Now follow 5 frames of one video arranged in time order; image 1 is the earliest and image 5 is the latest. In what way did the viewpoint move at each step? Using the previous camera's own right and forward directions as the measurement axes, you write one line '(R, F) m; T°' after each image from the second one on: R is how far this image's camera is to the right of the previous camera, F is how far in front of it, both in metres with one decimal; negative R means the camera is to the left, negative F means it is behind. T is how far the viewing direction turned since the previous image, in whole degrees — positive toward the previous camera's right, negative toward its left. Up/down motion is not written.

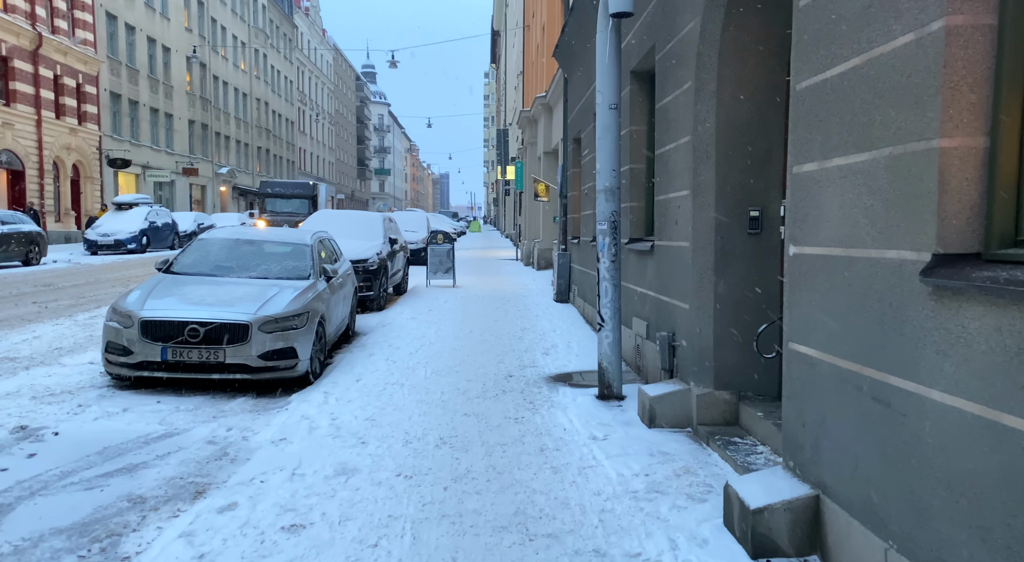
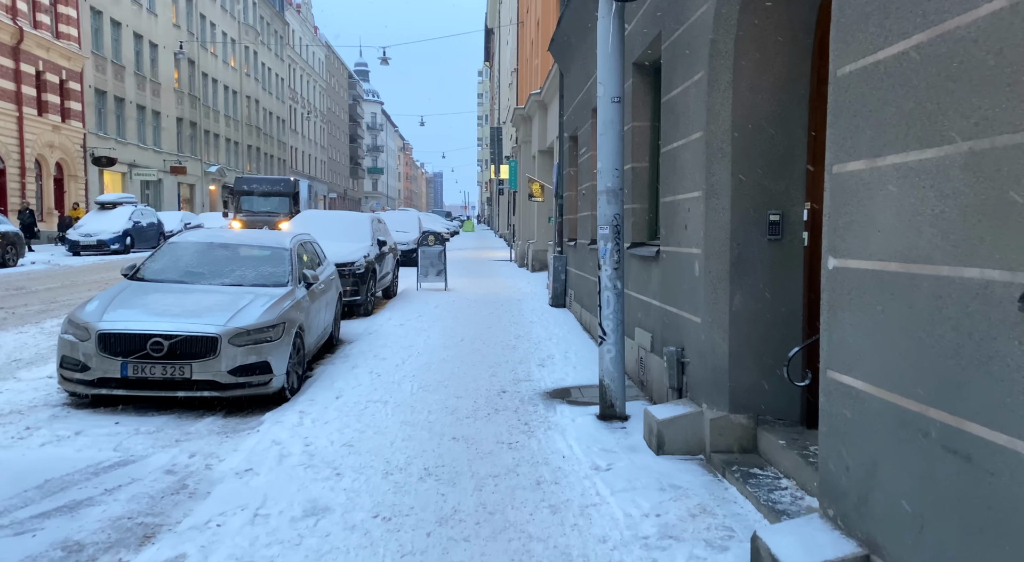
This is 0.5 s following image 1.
(0.0, +0.5) m; 0°
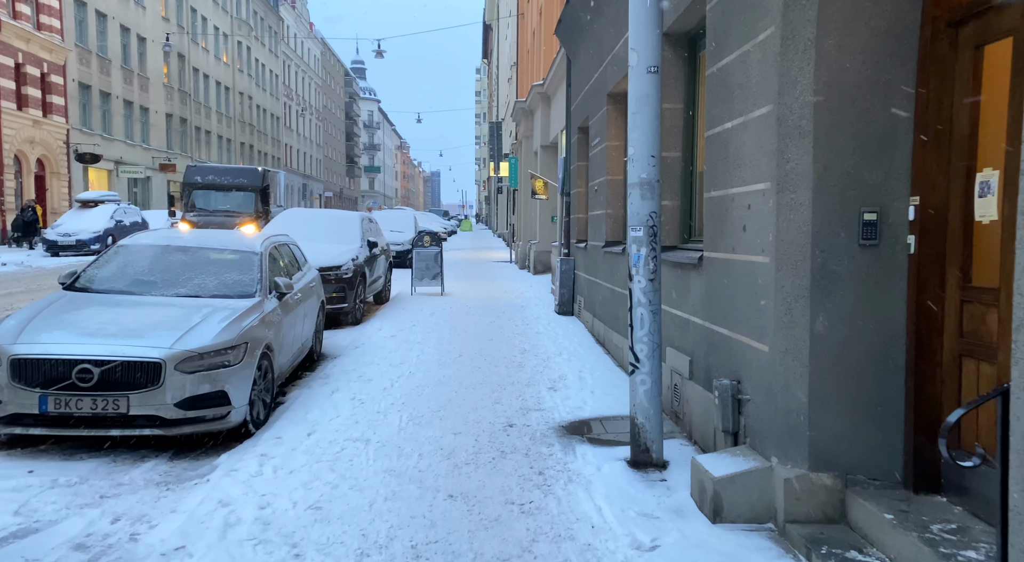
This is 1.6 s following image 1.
(-0.1, +1.1) m; 0°
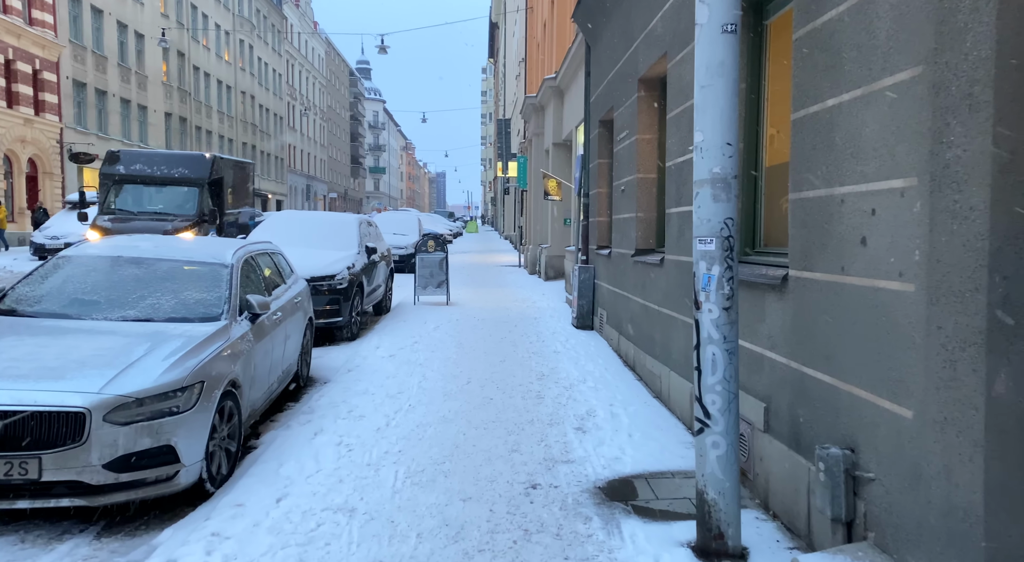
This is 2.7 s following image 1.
(-0.1, +1.1) m; 0°
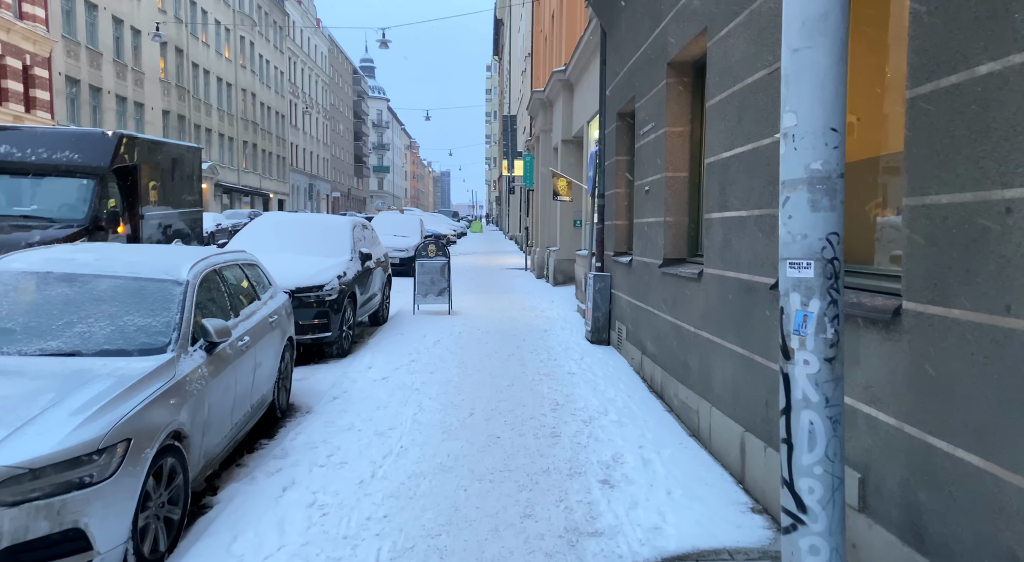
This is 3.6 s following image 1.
(0.0, +1.0) m; 0°
